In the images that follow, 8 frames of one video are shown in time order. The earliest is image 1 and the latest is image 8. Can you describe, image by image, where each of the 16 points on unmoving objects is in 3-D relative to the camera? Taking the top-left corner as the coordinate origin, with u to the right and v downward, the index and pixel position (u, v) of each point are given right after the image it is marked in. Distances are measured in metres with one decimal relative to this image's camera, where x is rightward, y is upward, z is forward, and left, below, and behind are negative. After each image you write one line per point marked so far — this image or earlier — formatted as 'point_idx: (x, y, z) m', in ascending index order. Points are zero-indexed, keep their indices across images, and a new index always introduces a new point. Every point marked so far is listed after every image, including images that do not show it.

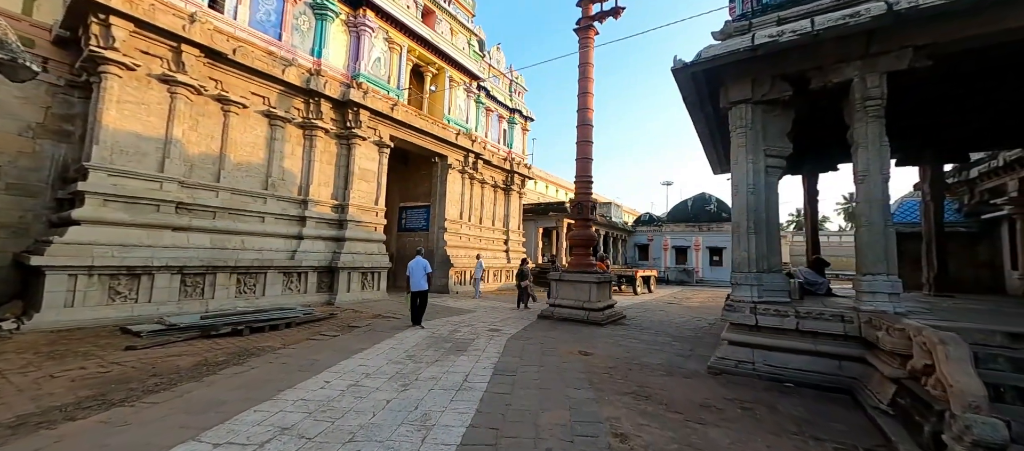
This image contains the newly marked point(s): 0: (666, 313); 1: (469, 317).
0: (+4.0, -2.3, +9.7) m
1: (-0.9, -2.0, +7.9) m
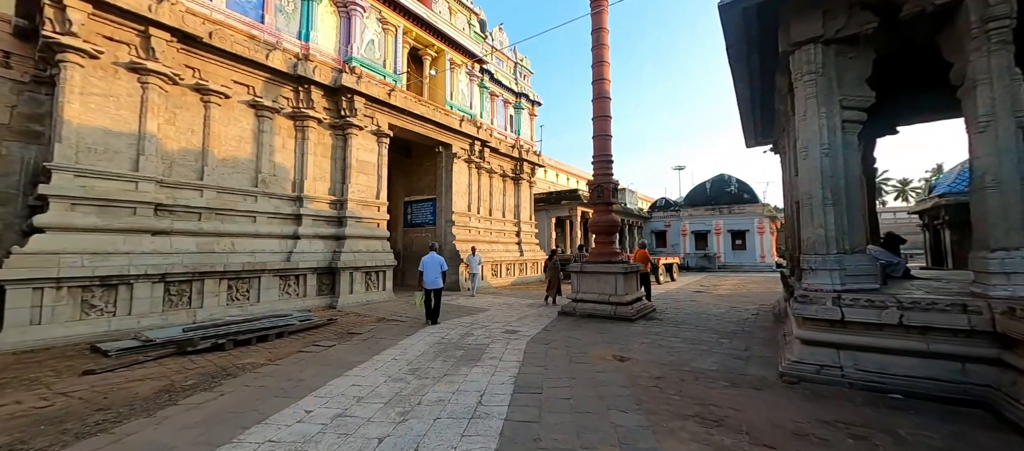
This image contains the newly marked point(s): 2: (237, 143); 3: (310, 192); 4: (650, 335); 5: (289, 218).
0: (+4.4, -1.9, +8.8) m
1: (-0.6, -1.8, +7.1) m
2: (-5.7, +1.7, +7.8) m
3: (-4.7, +0.8, +8.7) m
4: (+2.0, -1.6, +5.4) m
5: (-5.0, +0.2, +8.4) m
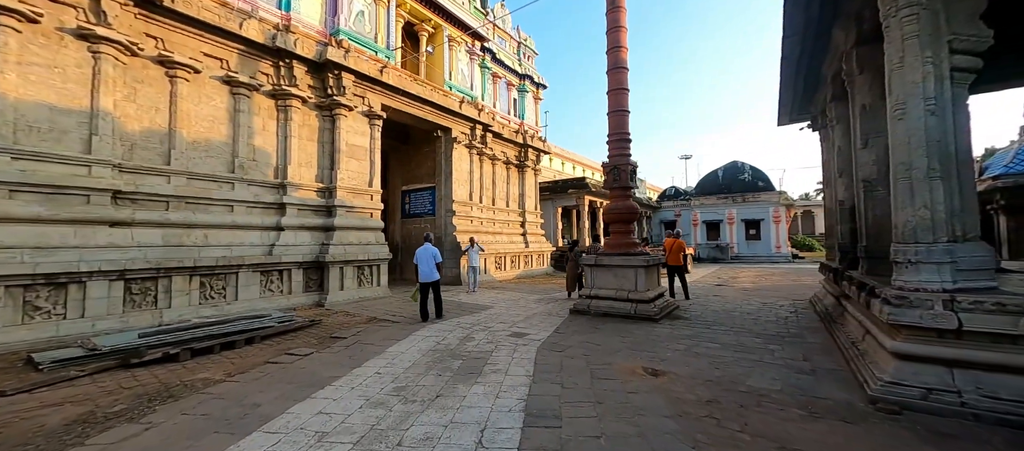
0: (+4.6, -1.6, +8.0) m
1: (-0.5, -1.6, +6.4) m
2: (-5.7, +1.9, +6.9) m
3: (-4.6, +1.0, +7.9) m
4: (+2.1, -1.4, +4.6) m
5: (-4.9, +0.4, +7.6) m
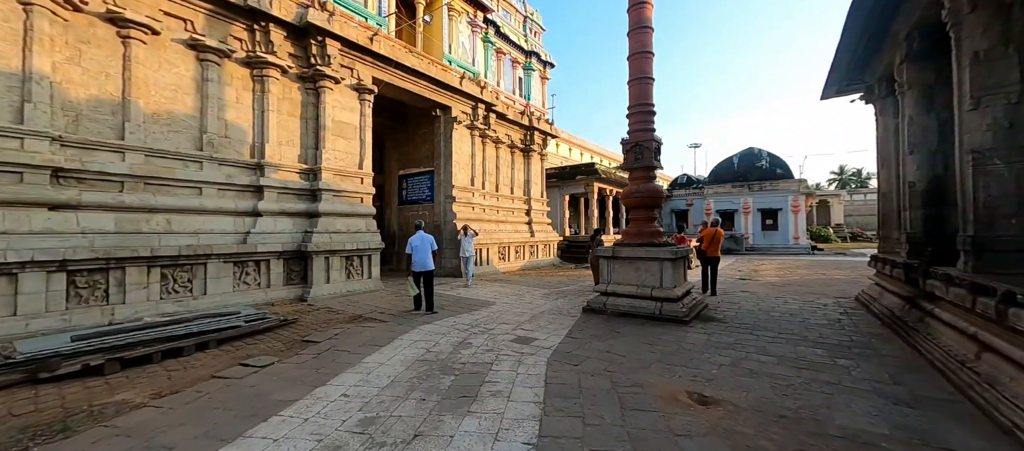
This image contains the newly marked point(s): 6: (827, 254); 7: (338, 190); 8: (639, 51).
0: (+4.6, -1.3, +7.1) m
1: (-0.4, -1.3, +5.5) m
2: (-5.6, +2.2, +6.1) m
3: (-4.5, +1.3, +7.1) m
4: (+2.2, -1.3, +3.8) m
5: (-4.9, +0.6, +6.8) m
6: (+15.4, -1.4, +18.0) m
7: (-3.6, +0.7, +7.7) m
8: (+2.0, +2.7, +5.8) m
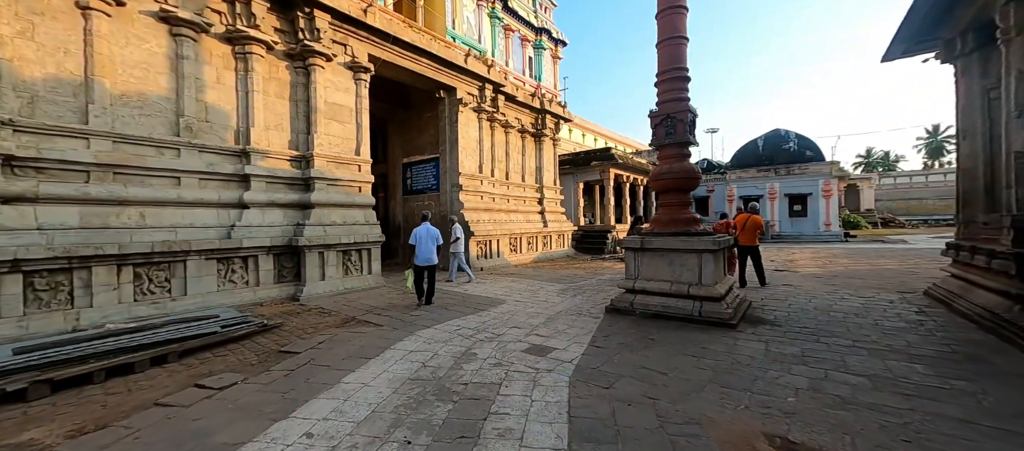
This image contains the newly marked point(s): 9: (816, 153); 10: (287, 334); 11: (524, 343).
0: (+4.9, -1.1, +6.2) m
1: (-0.2, -1.2, +4.8) m
2: (-5.4, +2.2, +5.5) m
3: (-4.4, +1.4, +6.4) m
4: (+2.3, -1.1, +3.0) m
5: (-4.7, +0.8, +6.2) m
6: (+15.9, -0.7, +16.8) m
7: (-3.4, +0.9, +7.0) m
8: (+2.1, +2.9, +5.0) m
9: (+16.3, +3.9, +19.9) m
10: (-2.6, -1.3, +4.3) m
11: (+0.1, -1.2, +3.8) m
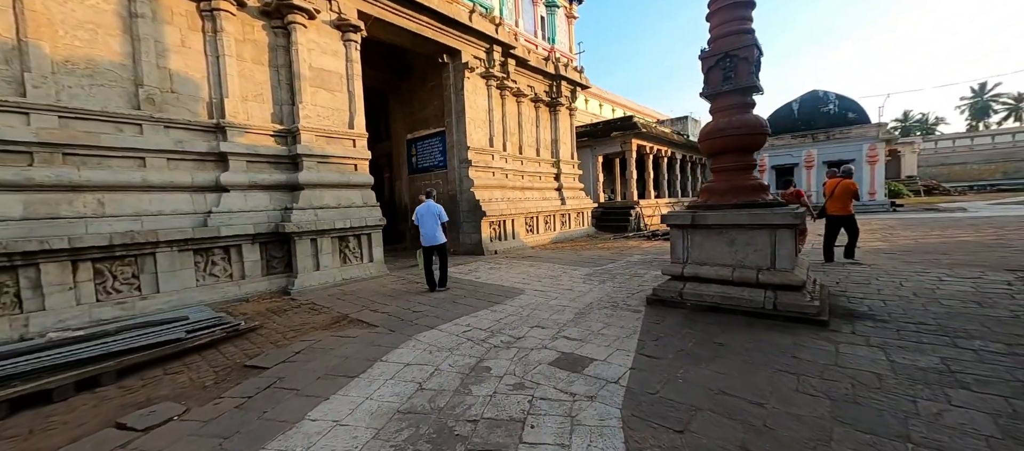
0: (+5.1, -0.6, +5.2) m
1: (0.0, -0.9, +4.0) m
2: (-5.3, +2.4, +4.7) m
3: (-4.1, +1.6, +5.6) m
4: (+2.4, -0.9, +2.1) m
5: (-4.4, +1.0, +5.4) m
6: (+16.6, +0.6, +15.3) m
7: (-3.1, +1.2, +6.2) m
8: (+2.2, +3.2, +3.8) m
9: (+16.9, +5.4, +18.1) m
10: (-2.4, -1.1, +3.6) m
11: (+0.3, -1.0, +2.9) m
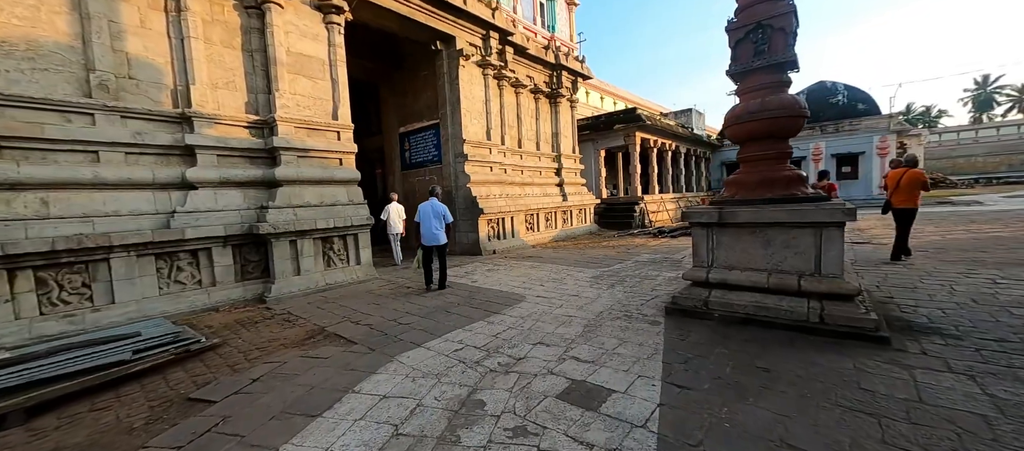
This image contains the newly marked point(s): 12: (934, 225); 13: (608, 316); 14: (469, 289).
0: (+5.1, -0.6, +4.7) m
1: (0.0, -0.9, +3.5) m
2: (-5.3, +2.4, +4.1) m
3: (-4.2, +1.6, +5.1) m
4: (+2.4, -0.9, +1.5) m
5: (-4.5, +1.0, +4.9) m
6: (+16.5, +0.8, +14.8) m
7: (-3.2, +1.2, +5.6) m
8: (+2.2, +3.3, +3.3) m
9: (+16.9, +5.7, +17.5) m
10: (-2.4, -1.1, +3.1) m
11: (+0.3, -1.0, +2.4) m
12: (+10.2, 0.0, +8.9) m
13: (+0.9, -0.9, +3.6) m
14: (-0.6, -0.9, +5.1) m
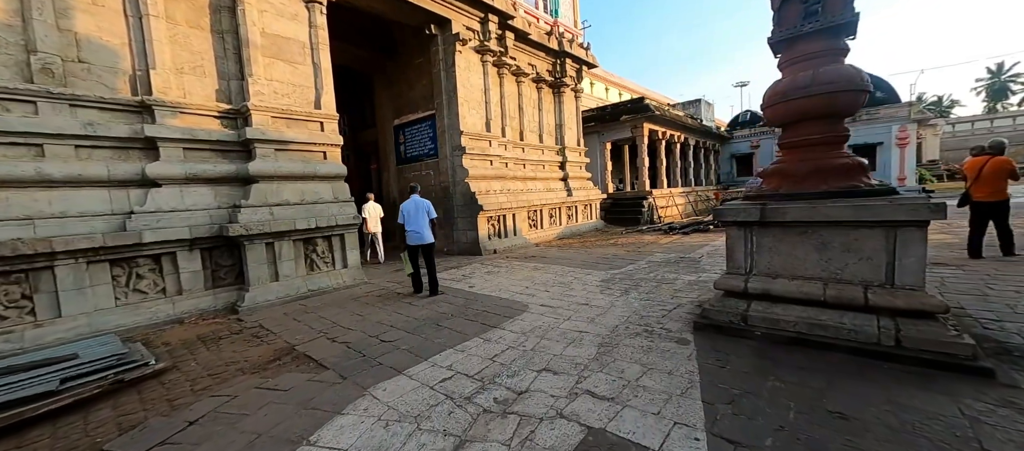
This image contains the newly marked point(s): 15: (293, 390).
0: (+5.1, -0.5, +4.1) m
1: (0.0, -1.0, +2.9) m
2: (-5.3, +2.3, +3.6) m
3: (-4.2, +1.6, +4.5) m
4: (+2.4, -0.9, +1.0) m
5: (-4.5, +0.9, +4.4) m
6: (+16.6, +1.1, +14.1) m
7: (-3.2, +1.2, +5.1) m
8: (+2.1, +3.3, +2.6) m
9: (+16.9, +6.0, +16.7) m
10: (-2.4, -1.2, +2.6) m
11: (+0.3, -1.0, +1.9) m
12: (+10.2, +0.2, +8.3) m
13: (+0.9, -0.9, +3.1) m
14: (-0.6, -0.9, +4.6) m
15: (-1.5, -1.1, +2.5) m
